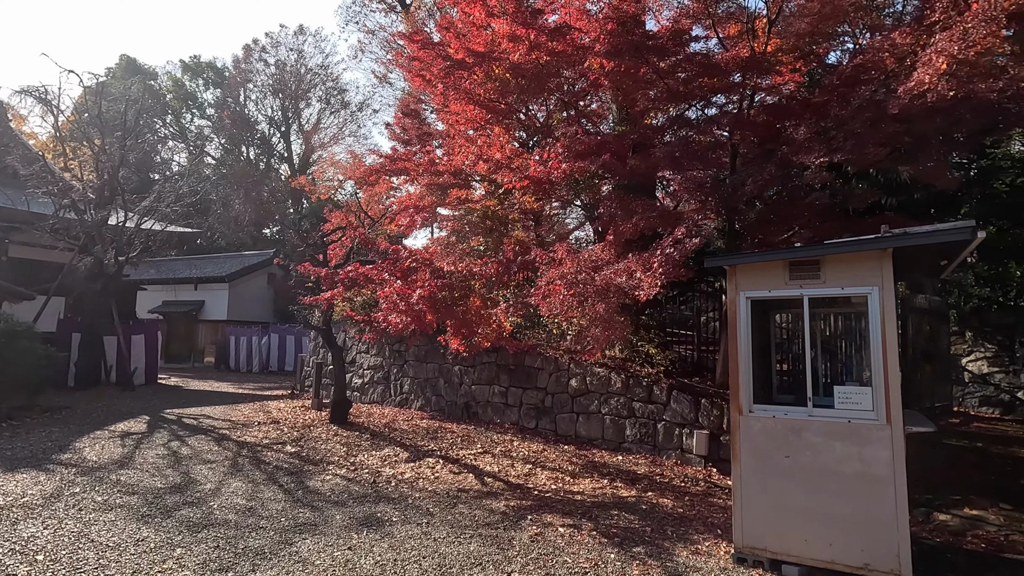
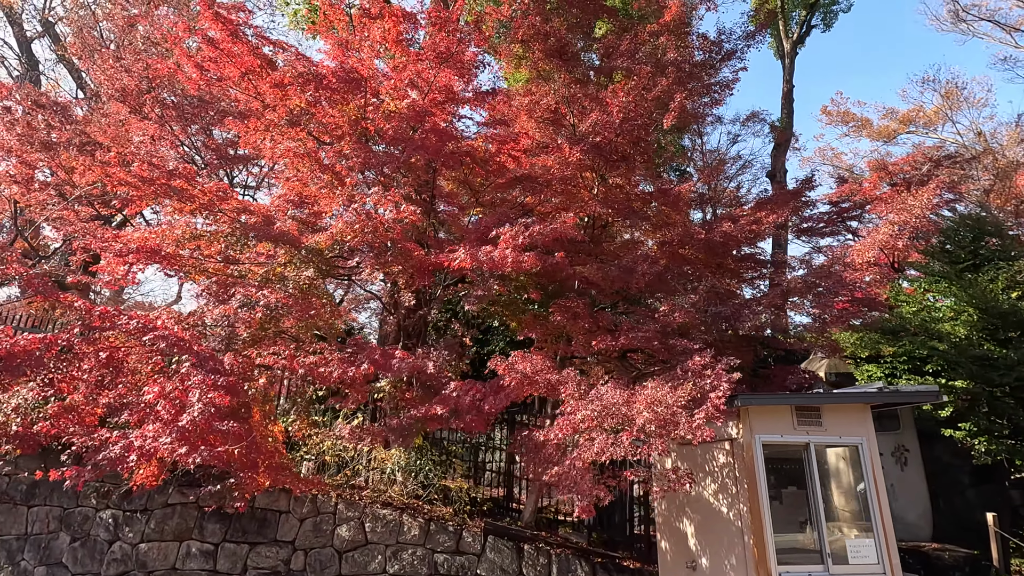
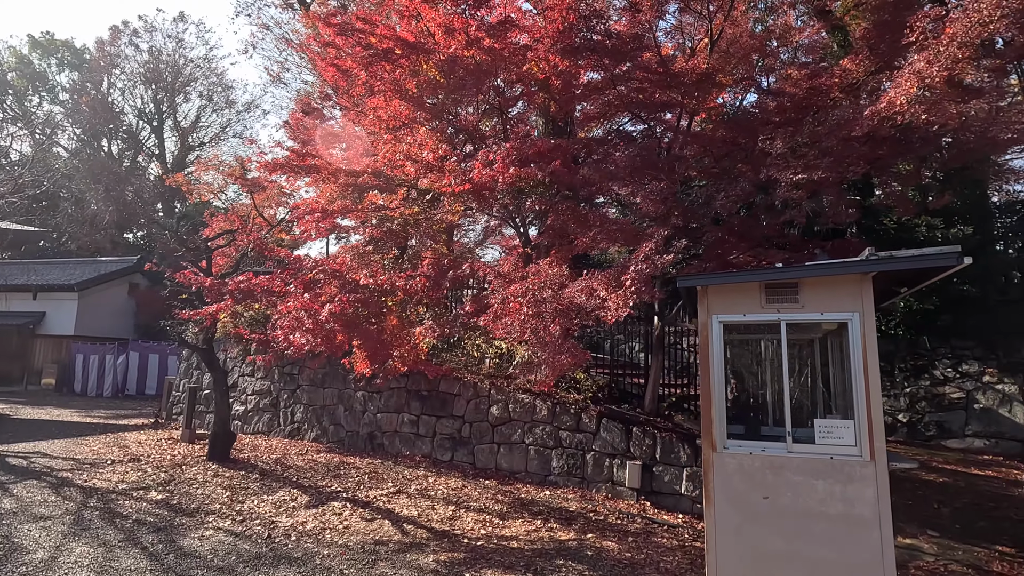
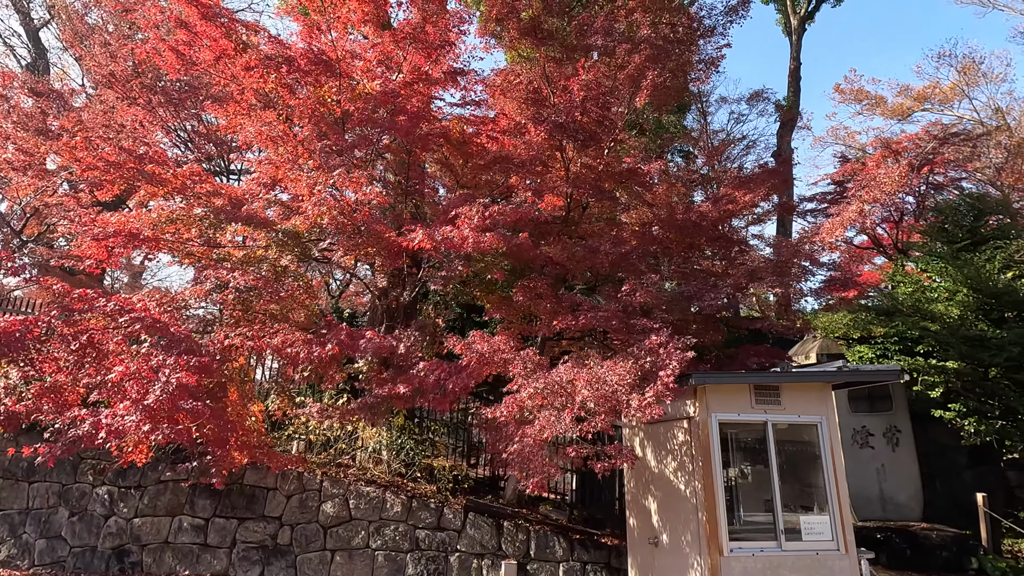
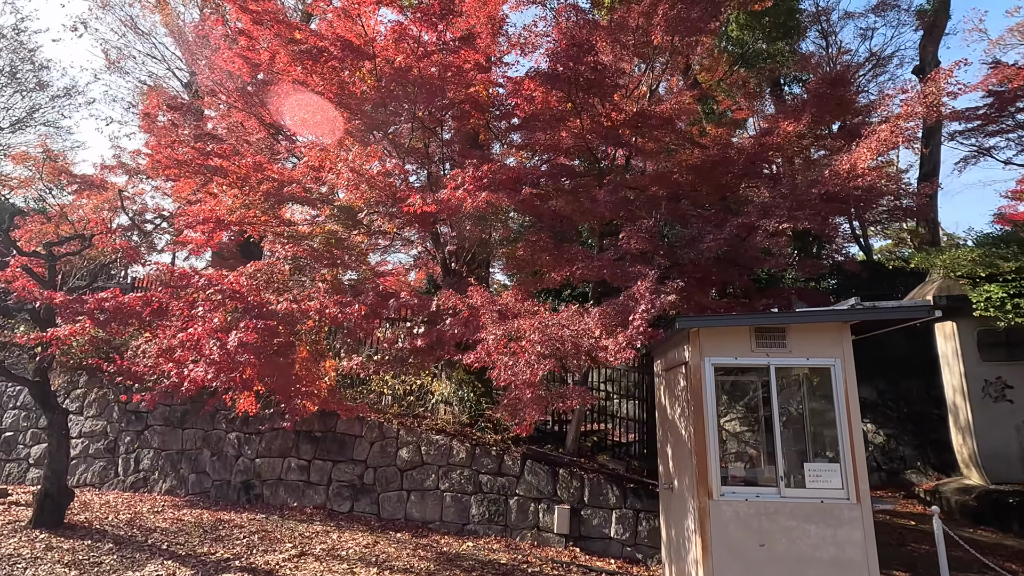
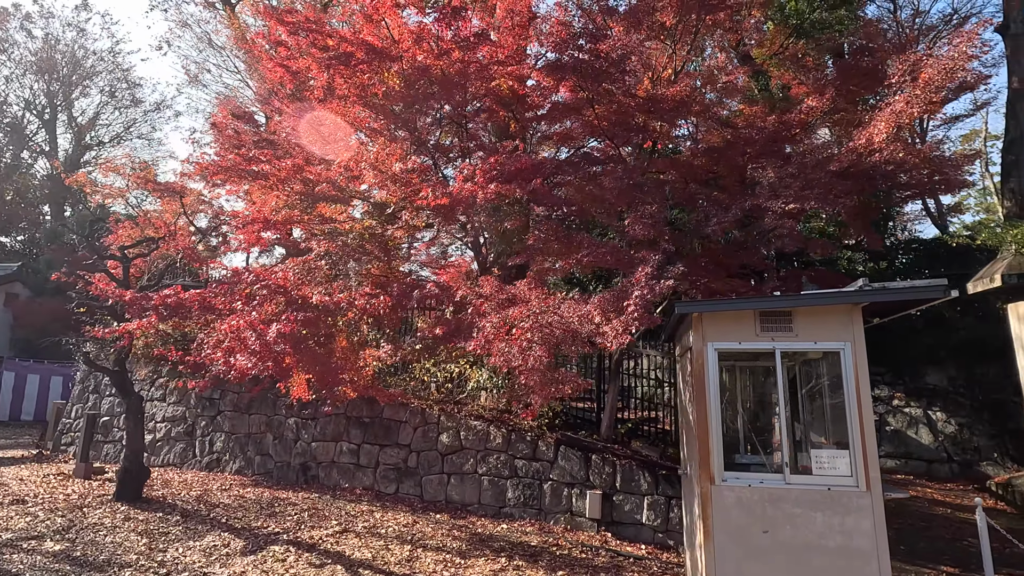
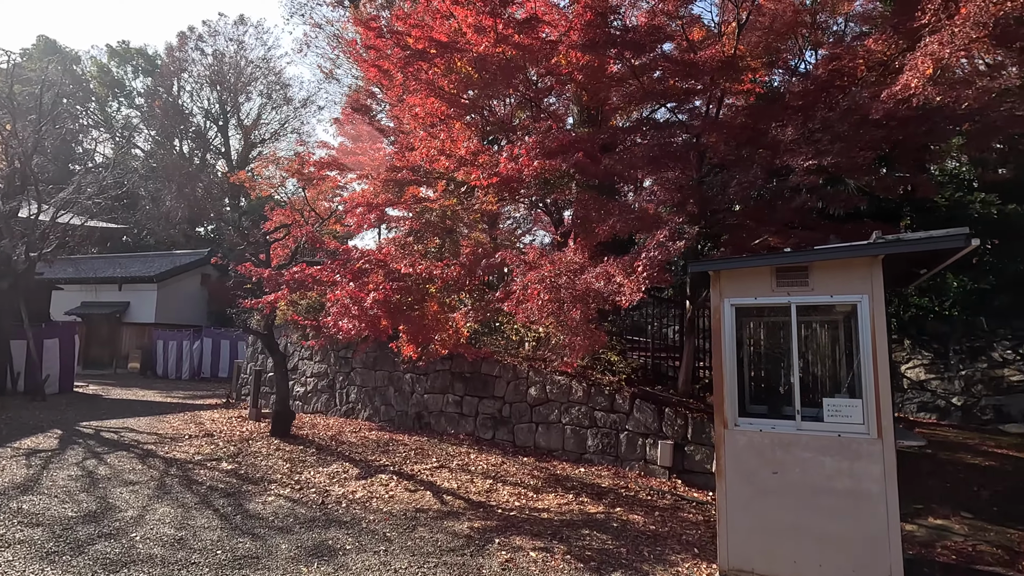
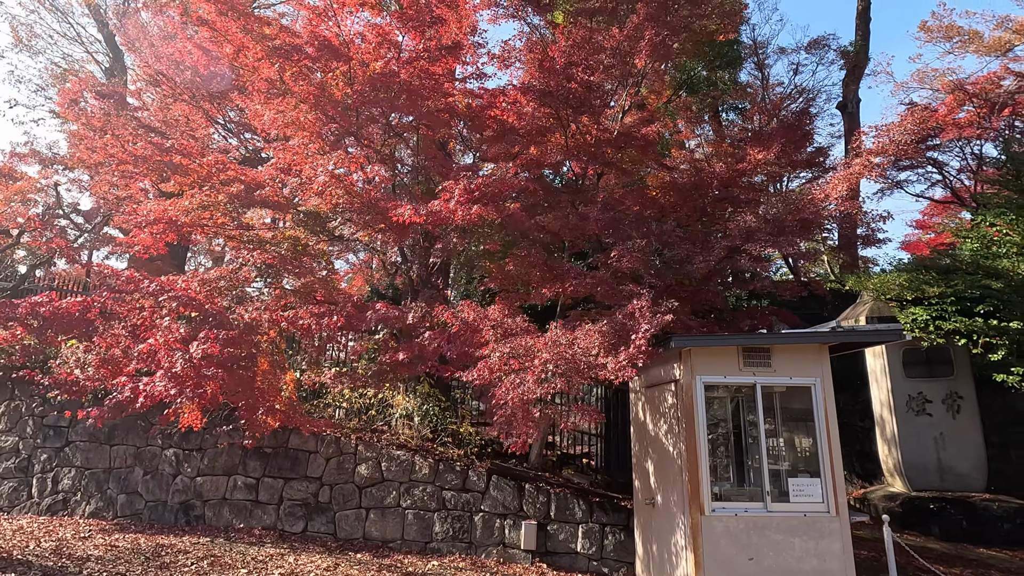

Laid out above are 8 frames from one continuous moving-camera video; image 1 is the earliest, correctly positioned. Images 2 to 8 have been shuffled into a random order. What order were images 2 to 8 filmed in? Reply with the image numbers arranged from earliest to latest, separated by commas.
7, 3, 6, 5, 8, 4, 2
